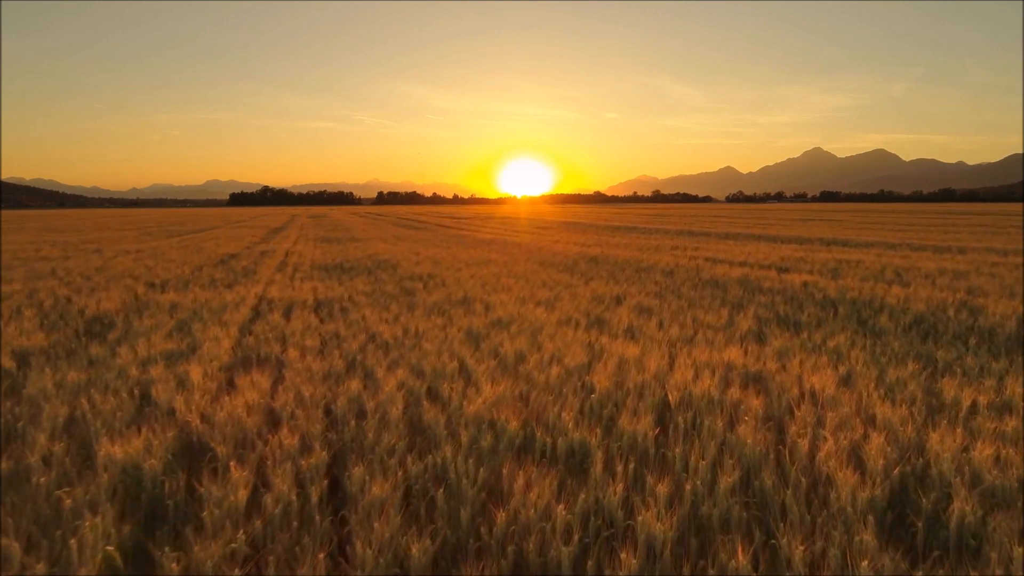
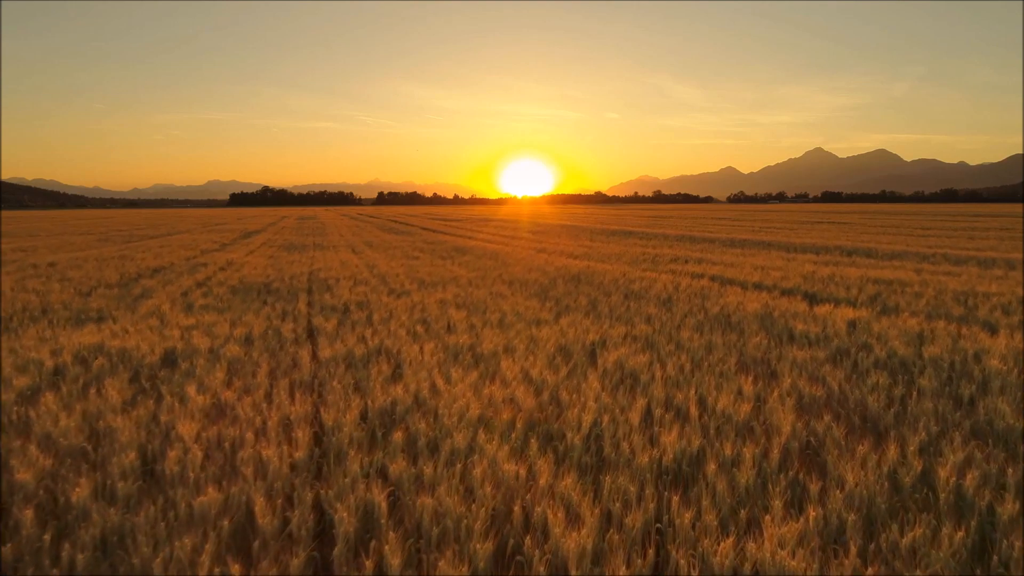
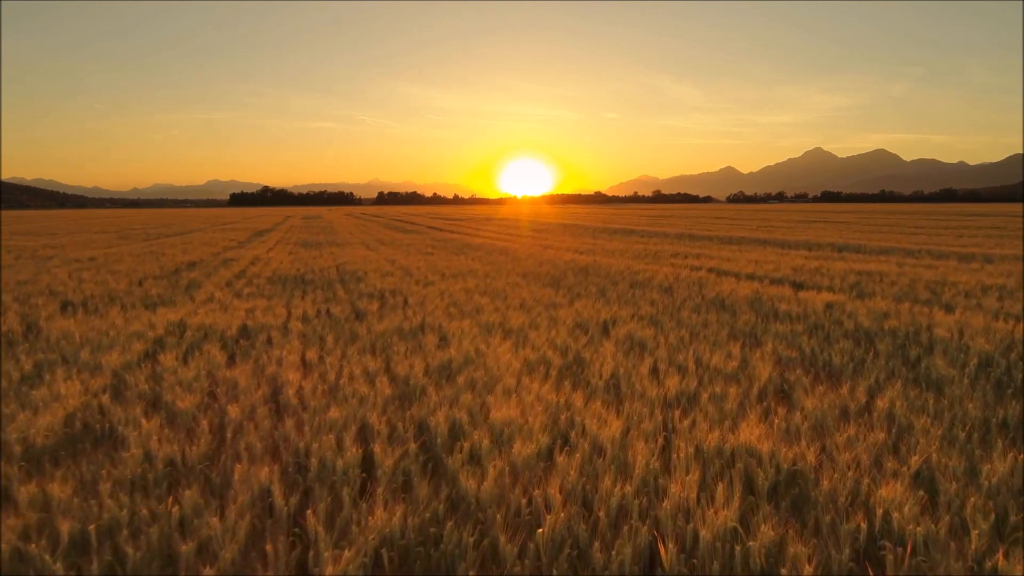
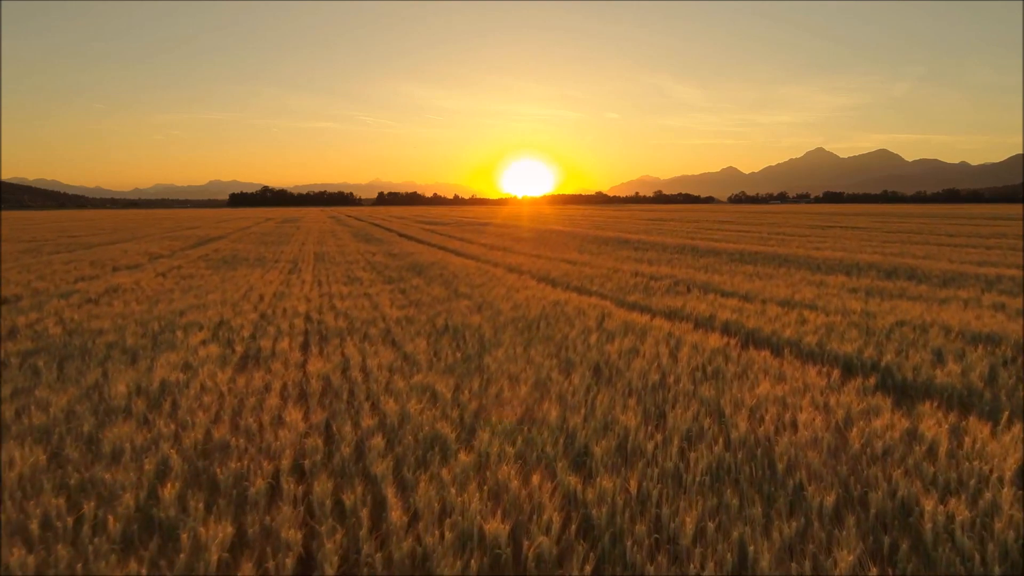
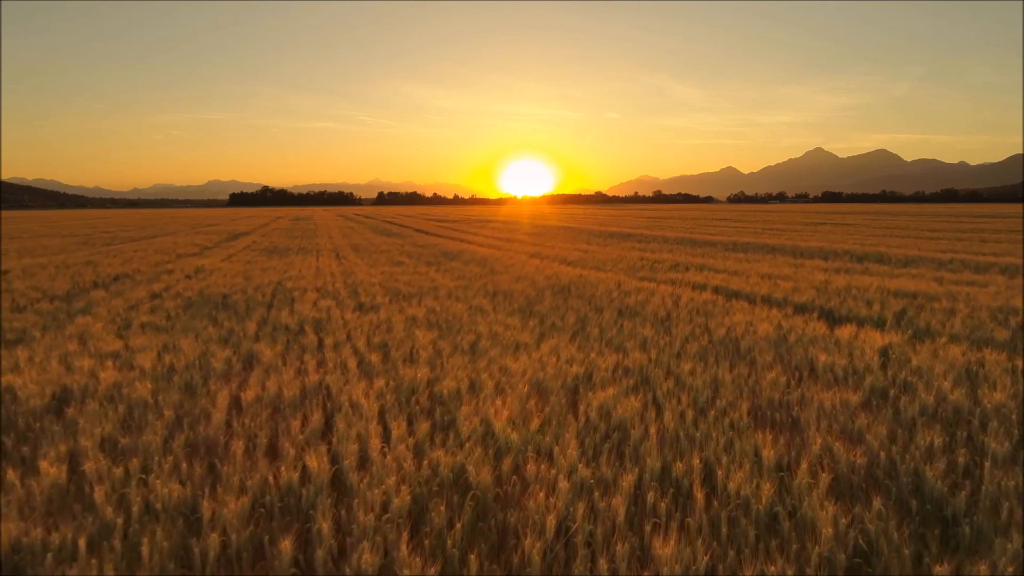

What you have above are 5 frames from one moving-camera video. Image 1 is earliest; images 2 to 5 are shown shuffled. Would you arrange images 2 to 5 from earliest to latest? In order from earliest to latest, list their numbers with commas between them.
3, 2, 5, 4
